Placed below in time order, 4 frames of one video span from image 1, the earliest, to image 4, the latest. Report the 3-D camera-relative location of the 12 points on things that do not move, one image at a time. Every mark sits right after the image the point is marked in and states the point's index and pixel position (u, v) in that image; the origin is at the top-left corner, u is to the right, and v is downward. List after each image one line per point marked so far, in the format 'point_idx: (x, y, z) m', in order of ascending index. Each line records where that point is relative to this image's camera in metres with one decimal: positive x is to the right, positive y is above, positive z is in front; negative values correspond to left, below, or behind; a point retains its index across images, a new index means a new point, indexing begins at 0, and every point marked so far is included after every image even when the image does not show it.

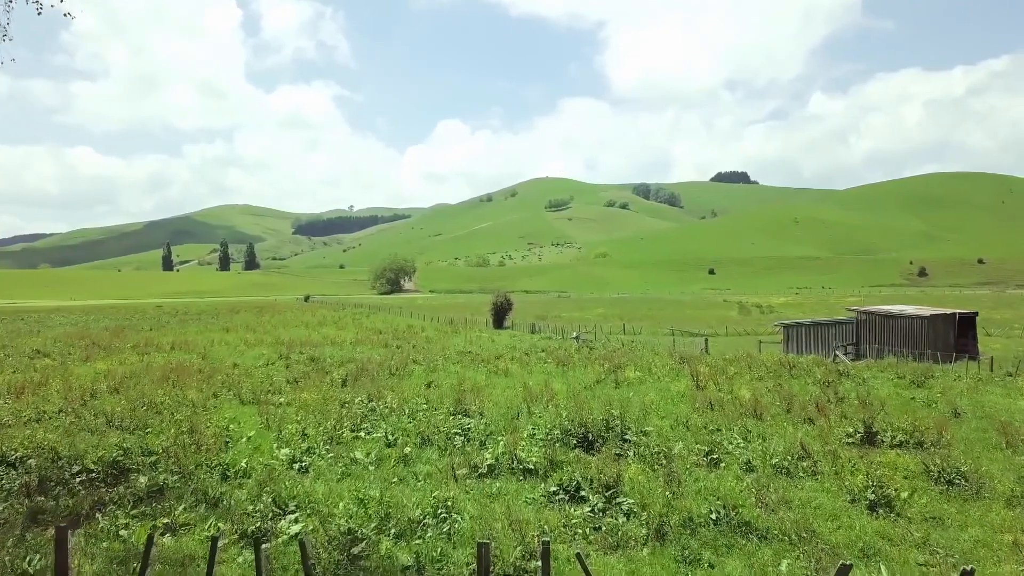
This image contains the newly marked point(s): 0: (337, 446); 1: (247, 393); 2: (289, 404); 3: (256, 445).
0: (-3.5, -3.2, +11.3) m
1: (-8.8, -3.6, +18.7) m
2: (-6.6, -3.5, +16.7) m
3: (-5.3, -3.2, +11.6) m
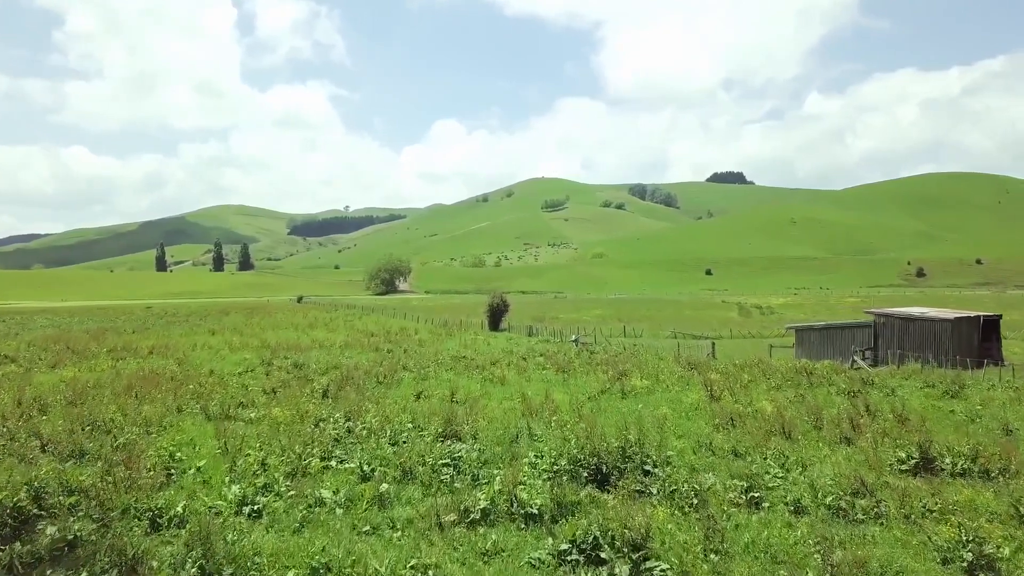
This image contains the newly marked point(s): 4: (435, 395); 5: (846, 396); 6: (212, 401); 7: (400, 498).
0: (-3.5, -3.3, +9.4) m
1: (-8.9, -3.6, +16.8) m
2: (-6.7, -3.6, +14.8) m
3: (-5.3, -3.3, +9.7) m
4: (-2.7, -3.8, +19.8) m
5: (+11.5, -3.7, +19.3) m
6: (-9.9, -3.7, +18.5) m
7: (-1.7, -3.3, +8.7) m
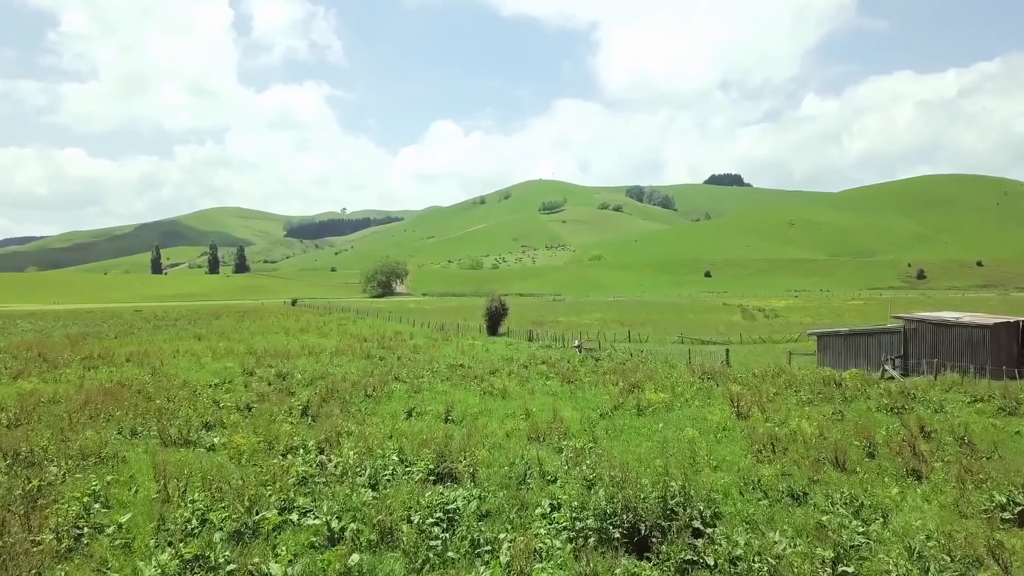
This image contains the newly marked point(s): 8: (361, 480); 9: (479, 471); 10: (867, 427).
0: (-3.4, -3.3, +7.2) m
1: (-8.8, -3.7, +14.6) m
2: (-6.6, -3.7, +12.6) m
3: (-5.2, -3.4, +7.5) m
4: (-2.6, -3.9, +17.6) m
5: (+11.6, -3.8, +17.2) m
6: (-9.8, -3.9, +16.3) m
7: (-1.6, -3.3, +6.6) m
8: (-2.6, -3.3, +9.6) m
9: (-0.6, -3.3, +10.3) m
10: (+9.8, -3.8, +15.5) m
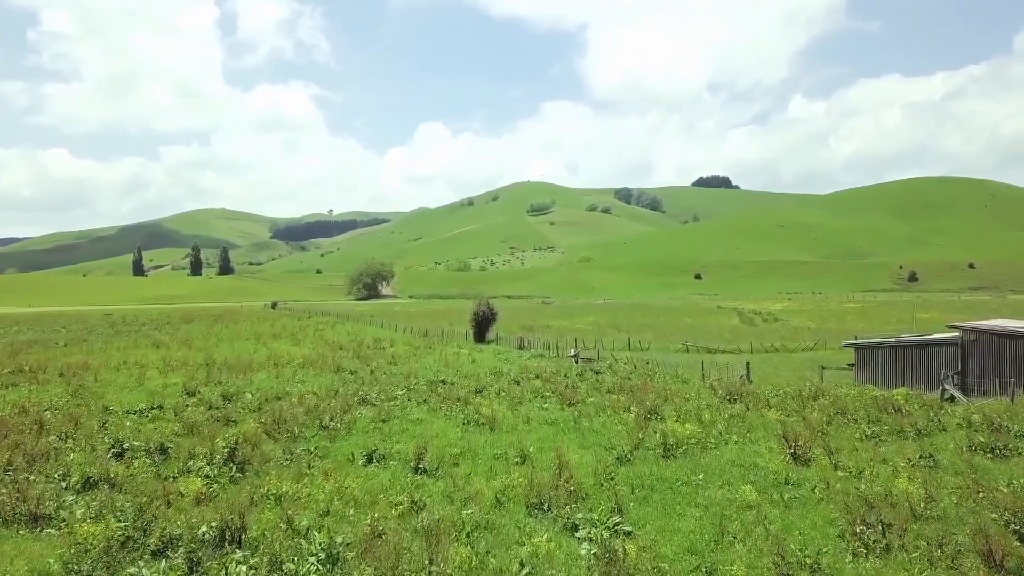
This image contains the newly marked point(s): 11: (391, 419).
0: (-3.4, -3.4, +3.0) m
1: (-8.9, -3.9, +10.2) m
2: (-6.7, -3.8, +8.3) m
3: (-5.1, -3.5, +3.2) m
4: (-2.8, -4.1, +13.4) m
5: (+11.4, -4.0, +13.3) m
6: (-10.0, -4.0, +12.0) m
7: (-1.6, -3.5, +2.4) m
8: (-2.6, -3.4, +5.4) m
9: (-0.6, -3.4, +6.1) m
10: (+9.6, -4.0, +11.6) m
11: (-3.9, -4.2, +18.1) m
